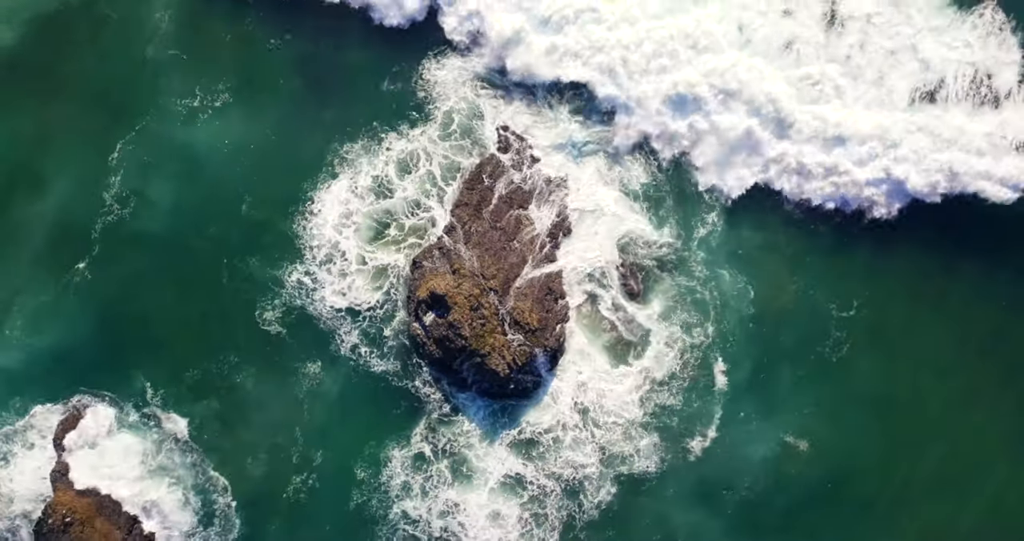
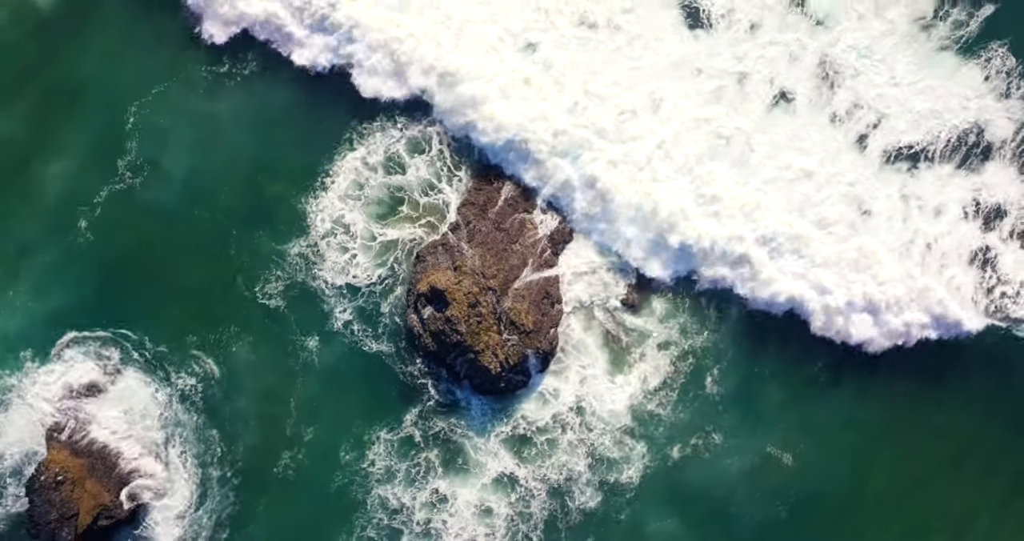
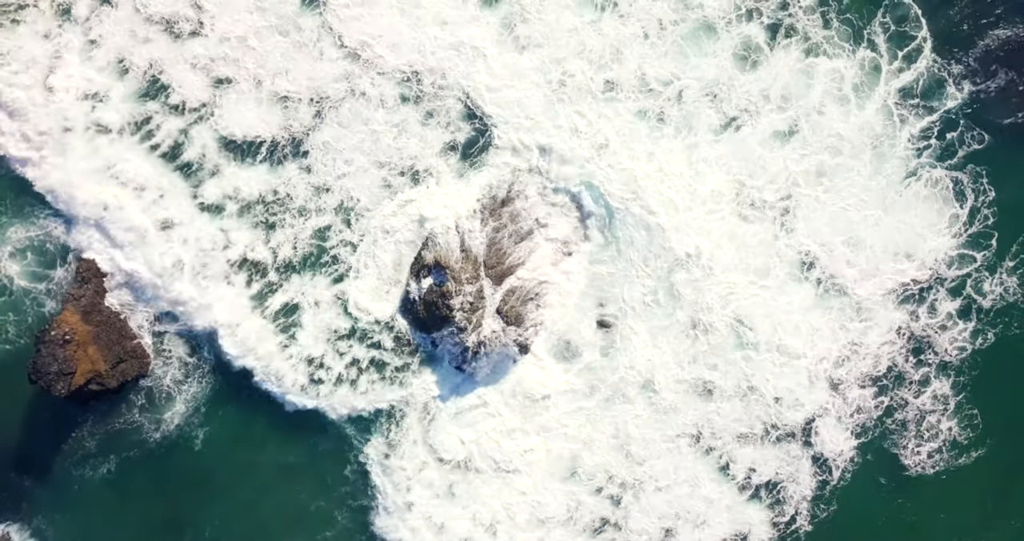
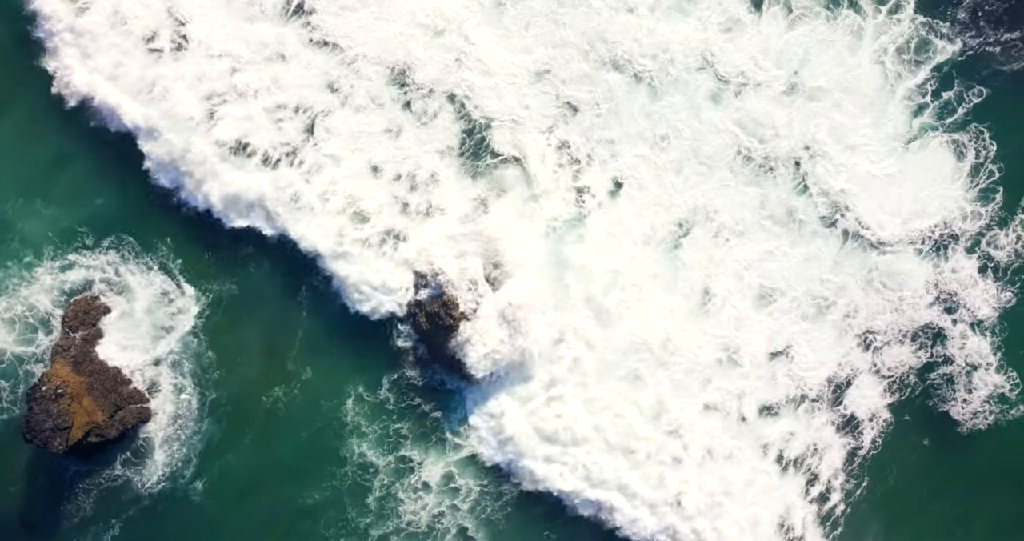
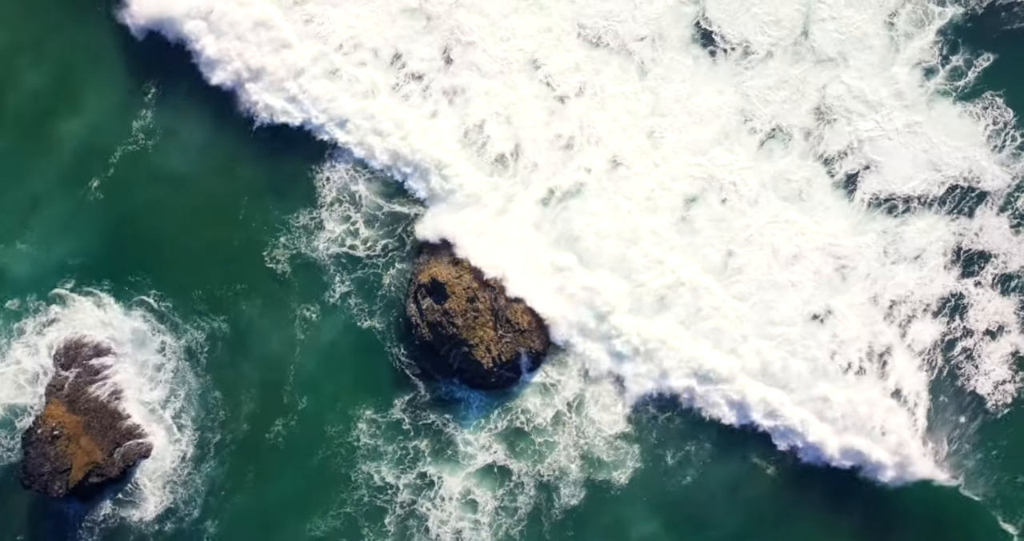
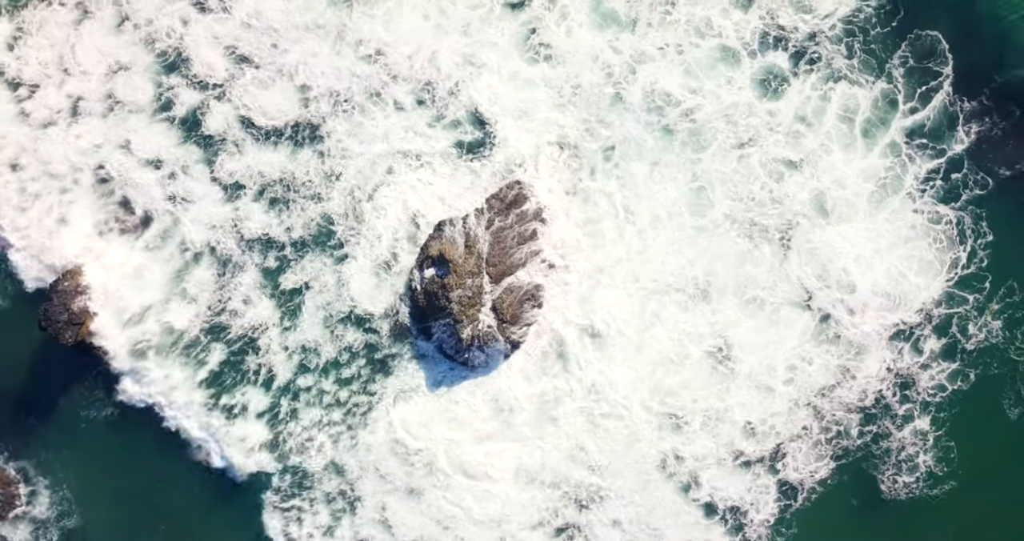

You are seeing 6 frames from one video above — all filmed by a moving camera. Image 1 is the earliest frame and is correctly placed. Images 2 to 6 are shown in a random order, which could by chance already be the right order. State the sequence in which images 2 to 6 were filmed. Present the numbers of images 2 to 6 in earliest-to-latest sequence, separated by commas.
2, 5, 4, 3, 6
